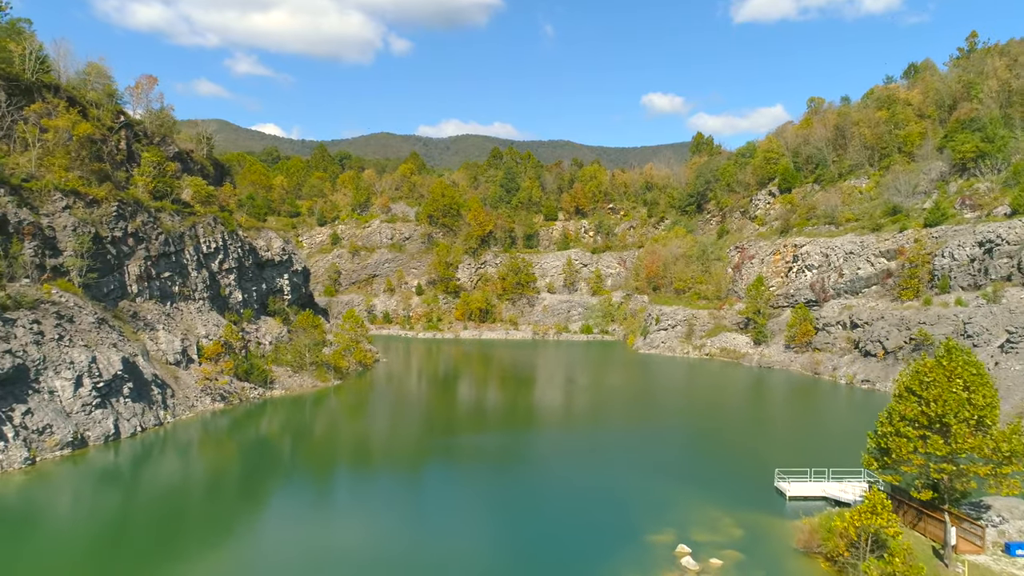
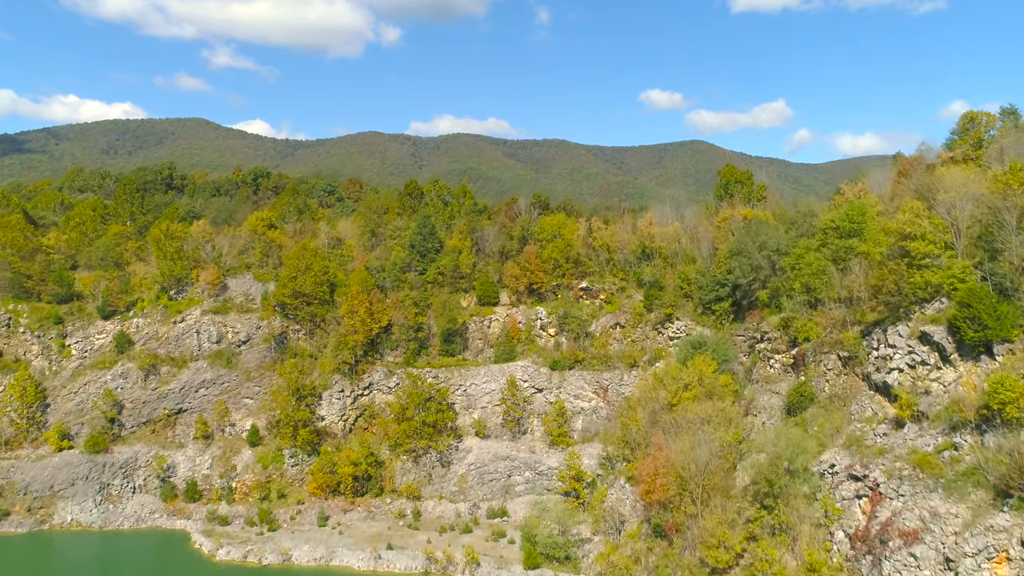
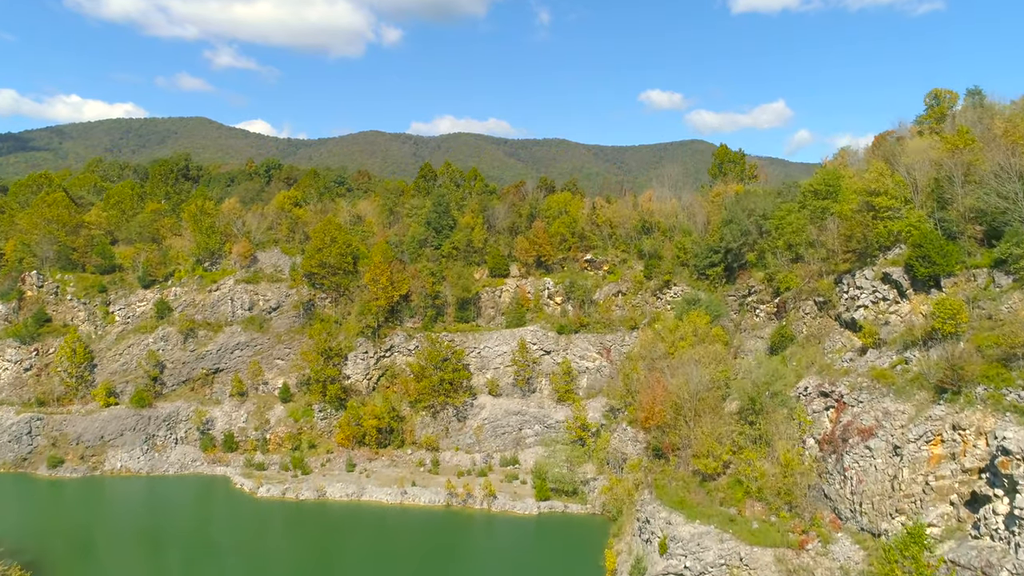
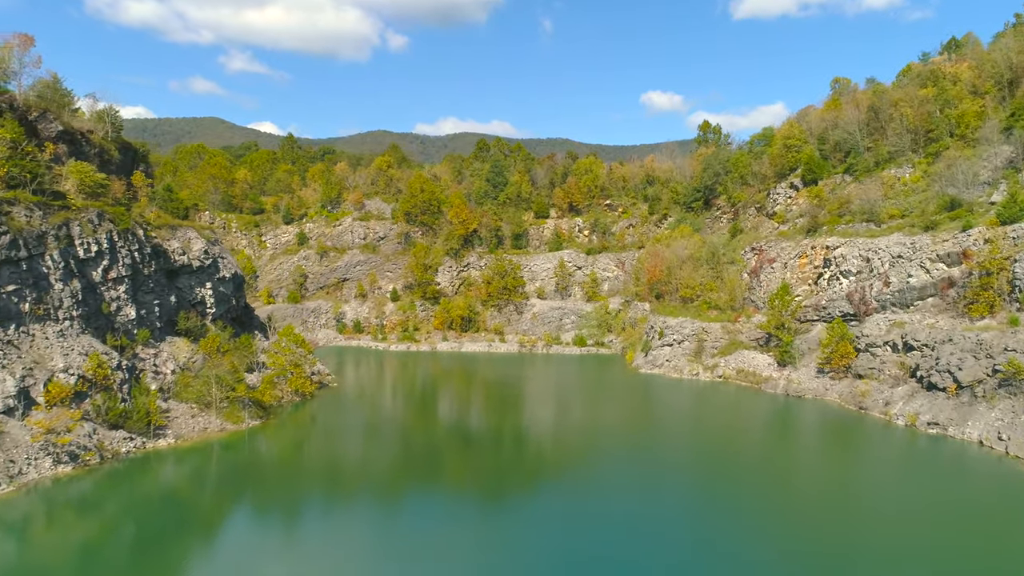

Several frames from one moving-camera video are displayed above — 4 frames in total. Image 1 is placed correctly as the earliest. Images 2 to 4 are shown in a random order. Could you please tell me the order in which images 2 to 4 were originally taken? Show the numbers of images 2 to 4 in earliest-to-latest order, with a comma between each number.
4, 3, 2
